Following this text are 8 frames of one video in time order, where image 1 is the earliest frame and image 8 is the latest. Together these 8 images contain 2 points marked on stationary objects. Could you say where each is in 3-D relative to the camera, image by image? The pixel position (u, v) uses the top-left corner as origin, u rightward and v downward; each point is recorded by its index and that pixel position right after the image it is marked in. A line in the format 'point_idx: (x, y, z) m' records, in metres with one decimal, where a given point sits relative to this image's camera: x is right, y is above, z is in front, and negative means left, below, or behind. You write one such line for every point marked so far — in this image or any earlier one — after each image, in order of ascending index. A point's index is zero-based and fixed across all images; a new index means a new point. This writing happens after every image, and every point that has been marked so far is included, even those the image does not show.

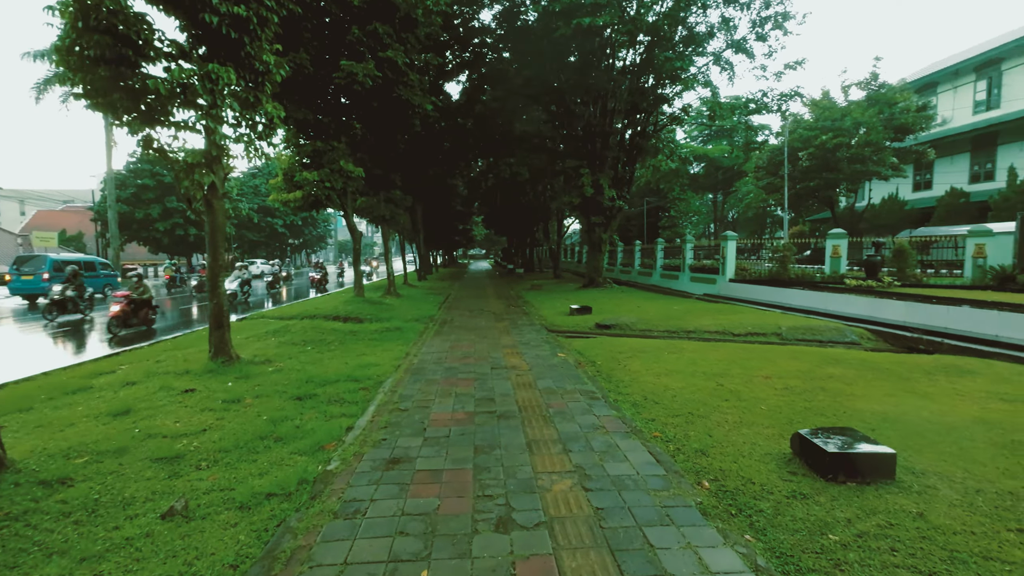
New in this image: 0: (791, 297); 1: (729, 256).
0: (+6.2, -0.2, +10.9) m
1: (+6.5, +0.9, +14.4) m
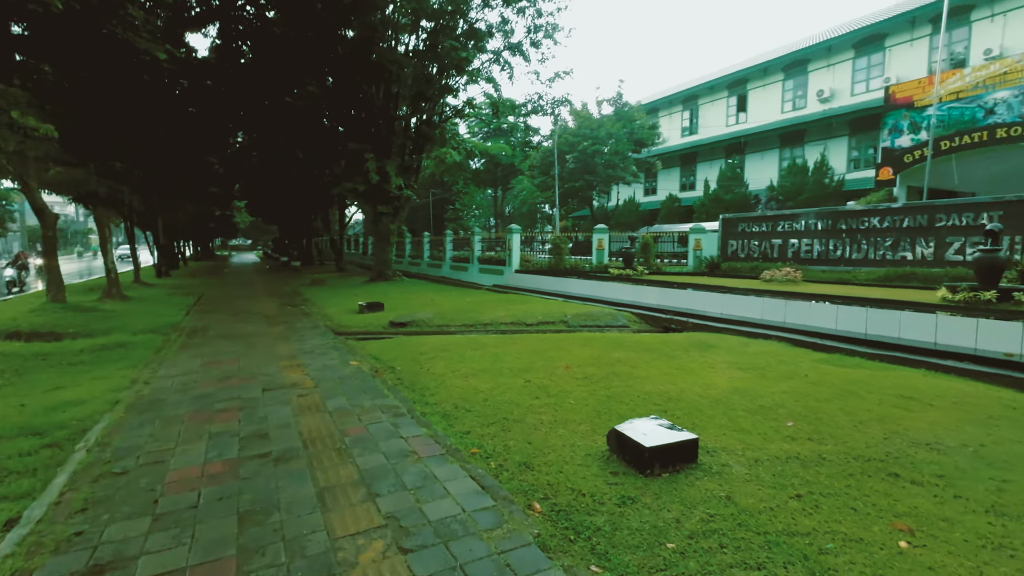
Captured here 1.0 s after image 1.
0: (+1.3, +0.1, +11.9) m
1: (+0.1, +1.2, +15.2) m
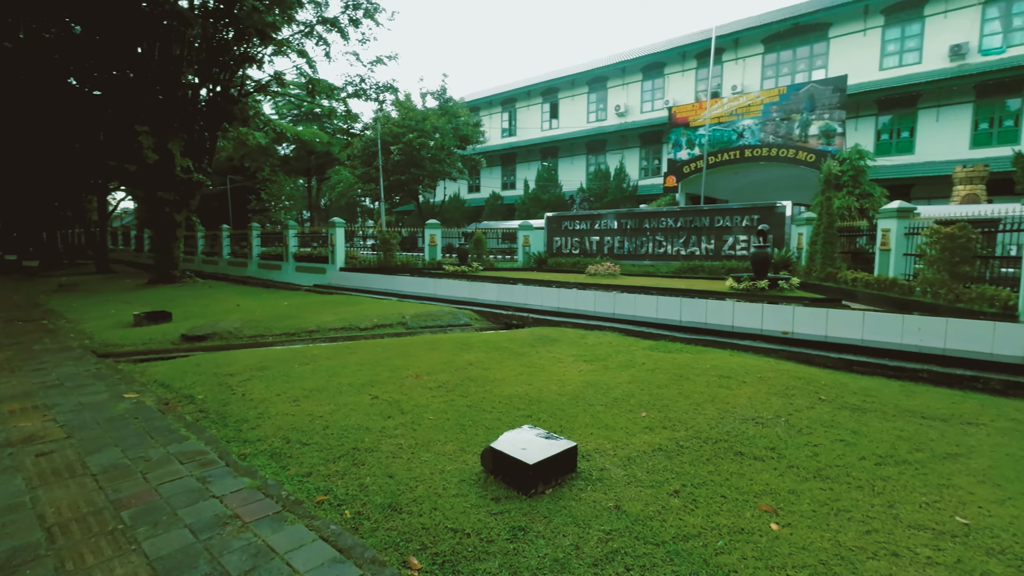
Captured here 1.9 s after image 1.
0: (-2.6, +0.1, +11.2) m
1: (-4.9, +1.3, +13.8) m
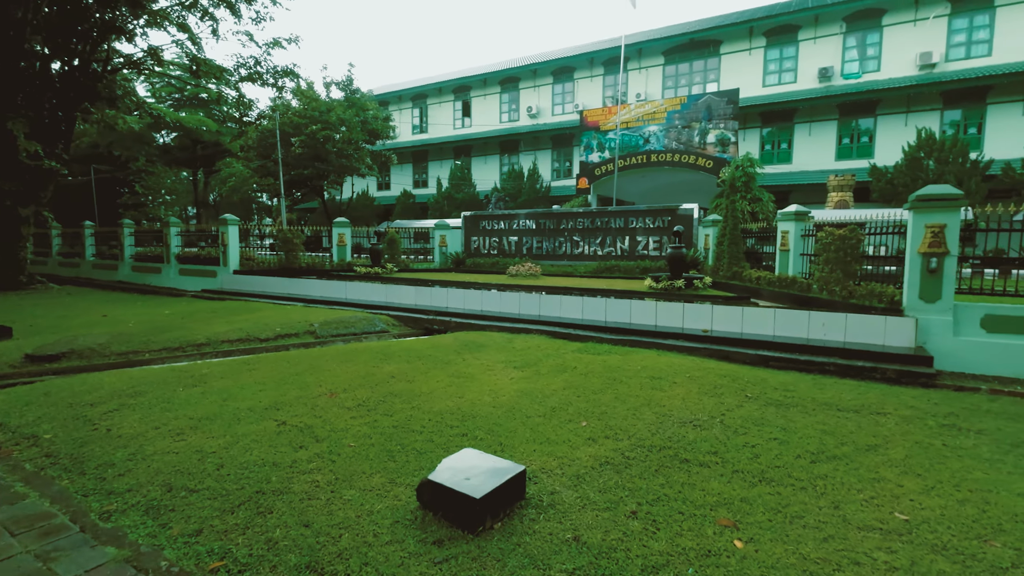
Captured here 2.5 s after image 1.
0: (-4.3, 0.0, +10.2) m
1: (-7.1, +1.1, +12.4) m
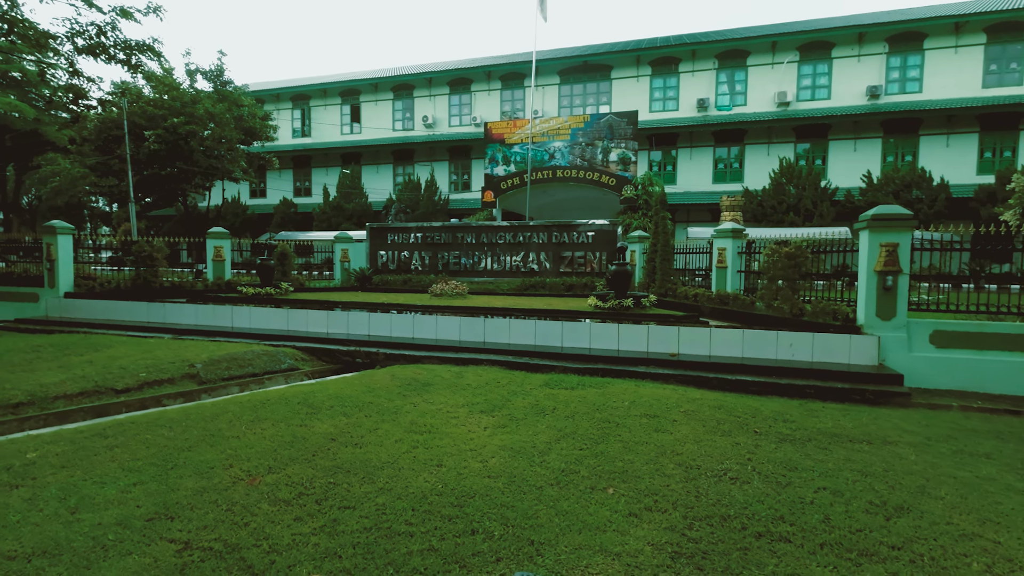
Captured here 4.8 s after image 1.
0: (-5.6, -0.4, +8.1) m
1: (-8.9, +0.6, +9.6) m
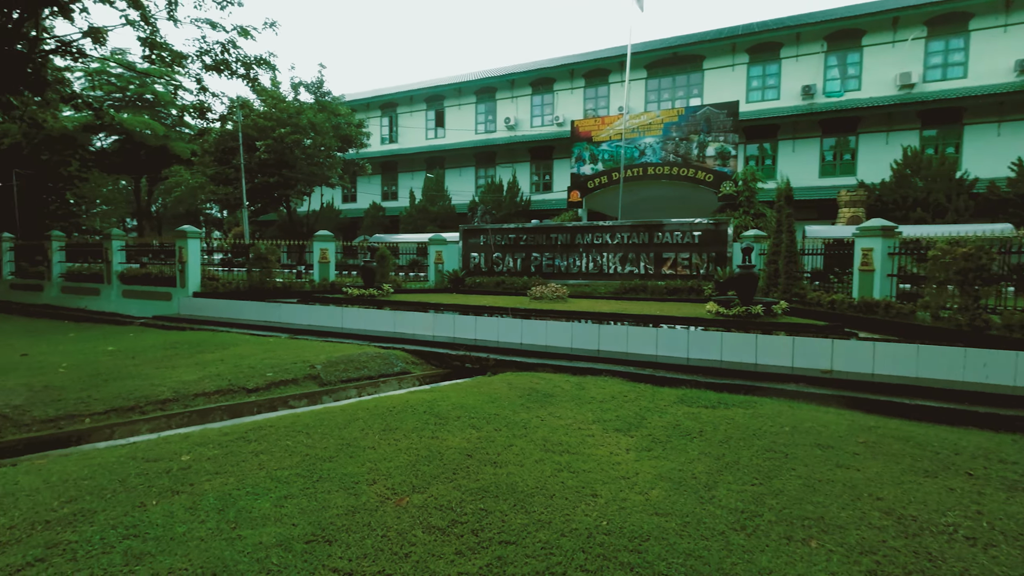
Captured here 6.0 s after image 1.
0: (-3.9, -0.4, +8.4) m
1: (-6.9, +0.6, +10.4) m
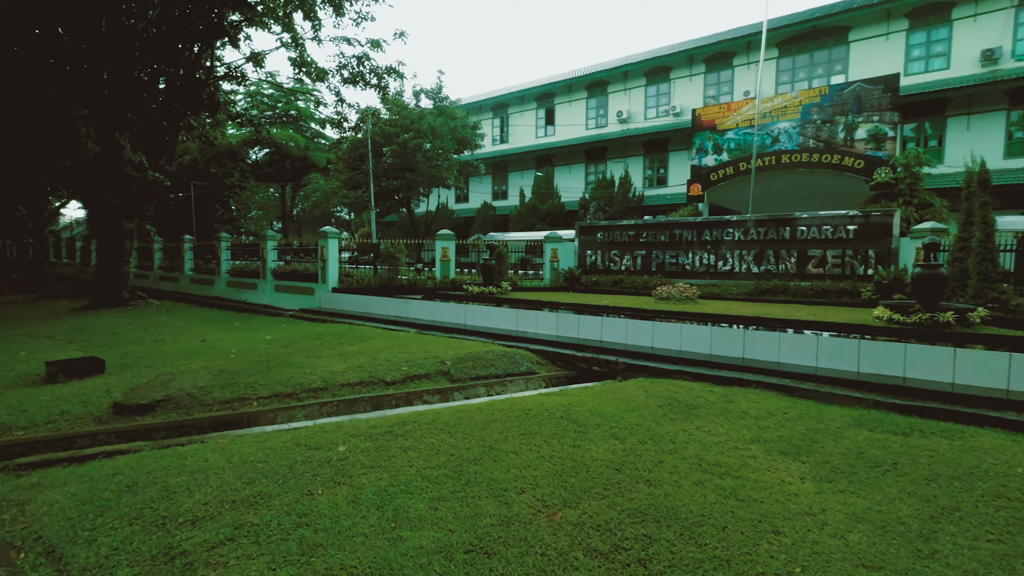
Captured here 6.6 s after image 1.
0: (-1.8, -0.4, +8.8) m
1: (-4.3, +0.7, +11.4) m
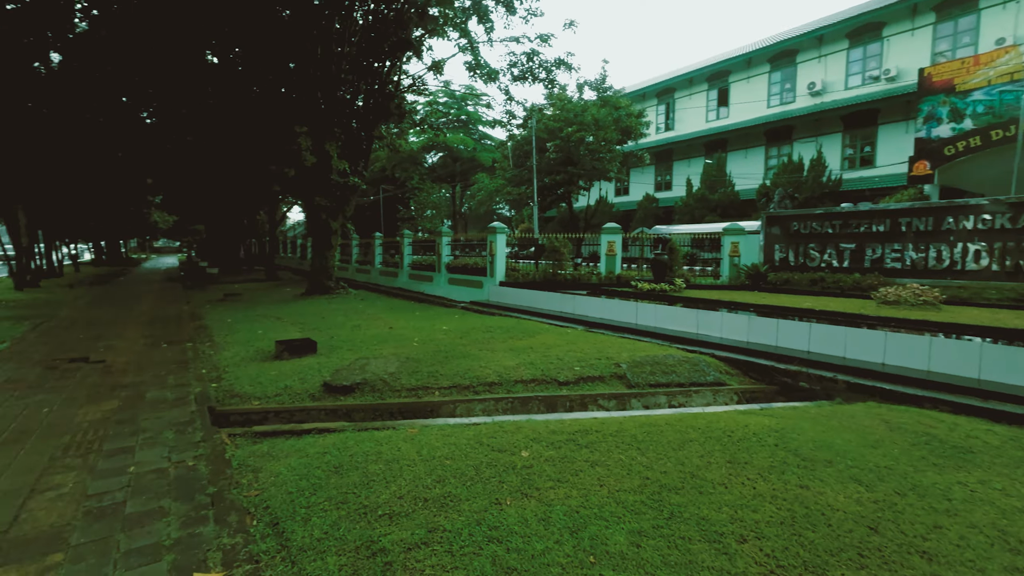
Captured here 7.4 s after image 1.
0: (+1.2, -0.3, +8.5) m
1: (-0.4, +0.8, +11.7) m
